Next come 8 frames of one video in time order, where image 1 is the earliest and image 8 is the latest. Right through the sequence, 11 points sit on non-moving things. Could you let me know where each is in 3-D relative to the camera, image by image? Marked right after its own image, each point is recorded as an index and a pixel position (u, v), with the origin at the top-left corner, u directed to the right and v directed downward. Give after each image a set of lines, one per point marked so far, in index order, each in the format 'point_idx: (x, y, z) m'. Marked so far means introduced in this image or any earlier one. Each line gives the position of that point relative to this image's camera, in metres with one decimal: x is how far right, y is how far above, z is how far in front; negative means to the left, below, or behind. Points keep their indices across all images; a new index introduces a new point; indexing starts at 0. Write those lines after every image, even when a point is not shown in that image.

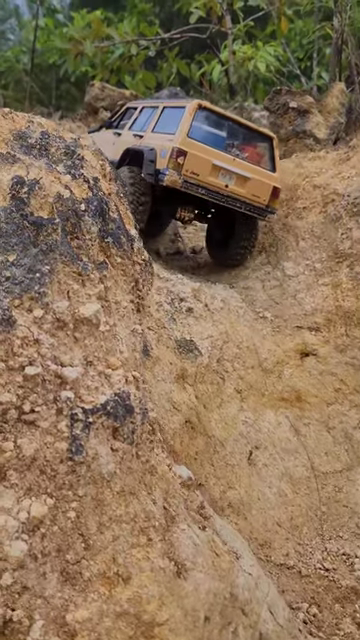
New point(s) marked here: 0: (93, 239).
0: (-1.0, +0.9, +5.0) m
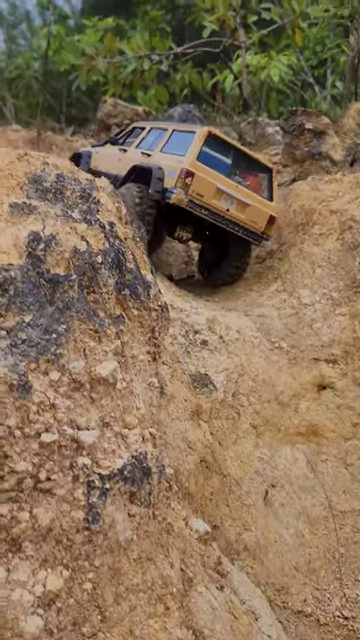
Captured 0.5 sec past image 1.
0: (-0.8, +0.3, +4.9) m
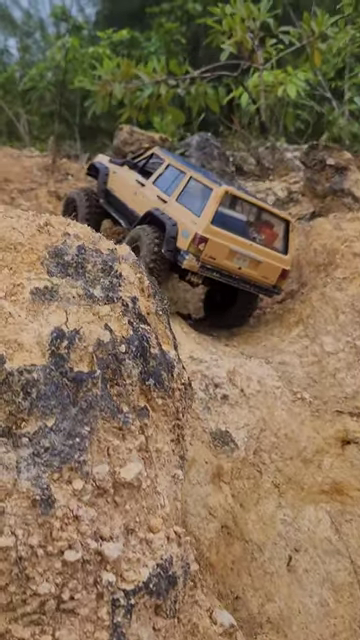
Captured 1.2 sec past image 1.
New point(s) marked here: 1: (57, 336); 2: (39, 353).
0: (-0.5, -0.7, +4.7) m
1: (-1.2, -0.2, +4.5) m
2: (-1.4, -0.3, +4.4) m
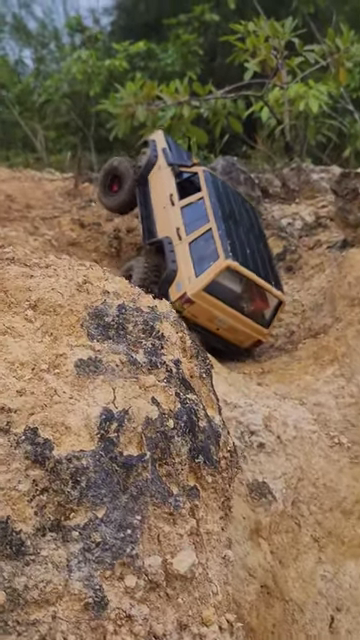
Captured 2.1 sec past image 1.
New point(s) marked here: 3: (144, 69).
0: (0.0, -1.4, +4.5) m
1: (-0.7, -0.9, +4.3) m
2: (-0.9, -1.1, +4.2) m
3: (-1.4, +9.4, +16.6) m
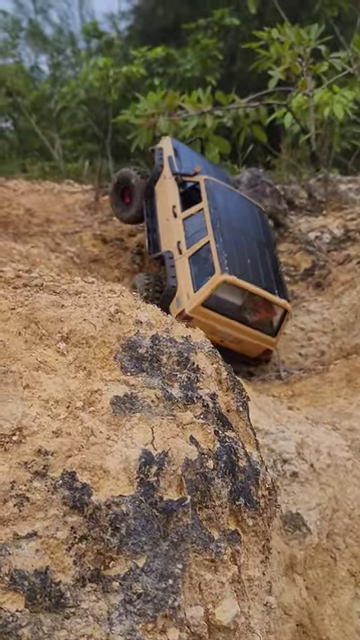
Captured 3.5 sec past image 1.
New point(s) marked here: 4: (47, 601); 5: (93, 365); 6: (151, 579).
0: (+0.4, -1.8, +4.3) m
1: (-0.3, -1.3, +4.2) m
2: (-0.5, -1.5, +4.0) m
3: (-0.7, +9.0, +16.5) m
4: (-1.1, -2.3, +3.7) m
5: (-1.0, -0.5, +4.9) m
6: (-0.2, -2.2, +3.8) m
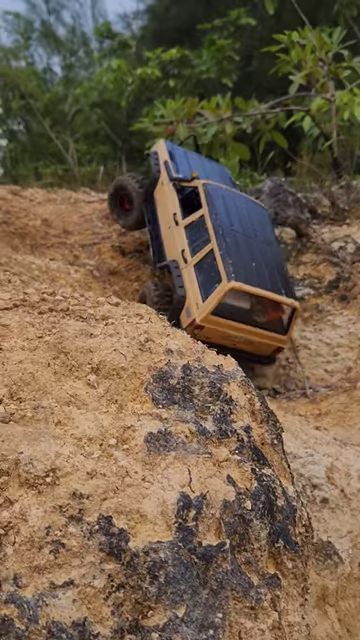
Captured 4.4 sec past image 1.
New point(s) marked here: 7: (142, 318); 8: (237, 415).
0: (+0.8, -2.1, +4.2) m
1: (0.0, -1.6, +4.0) m
2: (-0.1, -1.8, +3.9) m
3: (-0.1, +8.8, +16.3) m
4: (-0.7, -2.6, +3.6) m
5: (-0.6, -0.8, +4.8) m
6: (+0.1, -2.6, +3.7) m
7: (-0.5, 0.0, +5.8) m
8: (+0.6, -1.1, +4.9) m
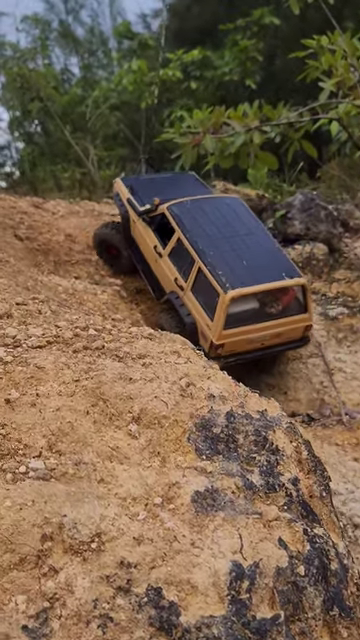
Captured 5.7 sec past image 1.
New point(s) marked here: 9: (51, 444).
0: (+1.2, -2.6, +4.0) m
1: (+0.5, -2.2, +3.8) m
2: (+0.3, -2.3, +3.7) m
3: (+0.7, +8.5, +15.9) m
4: (-0.3, -3.2, +3.4) m
5: (-0.1, -1.3, +4.6) m
6: (+0.5, -3.1, +3.5) m
7: (0.0, -0.5, +5.5) m
8: (+1.1, -1.5, +4.7) m
9: (-1.3, -1.2, +4.5) m
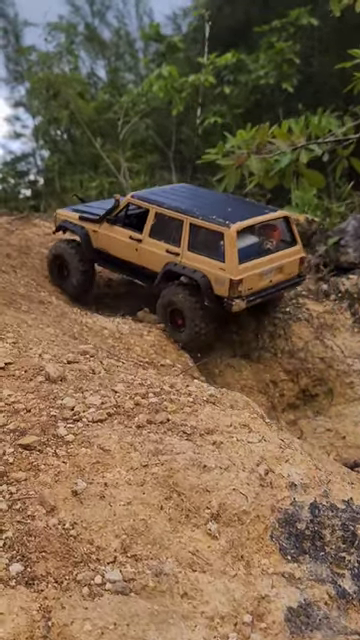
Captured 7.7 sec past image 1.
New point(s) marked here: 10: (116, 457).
0: (+2.0, -3.5, +3.6) m
1: (+1.2, -3.0, +3.4) m
2: (+1.1, -3.2, +3.4) m
3: (+1.8, +8.0, +15.2) m
4: (+0.5, -4.0, +3.1) m
5: (+0.7, -2.2, +4.2) m
6: (+1.3, -3.9, +3.2) m
7: (+0.8, -1.3, +5.1) m
8: (+1.9, -2.4, +4.3) m
9: (-0.5, -2.1, +4.2) m
10: (-0.7, -1.5, +4.8) m
